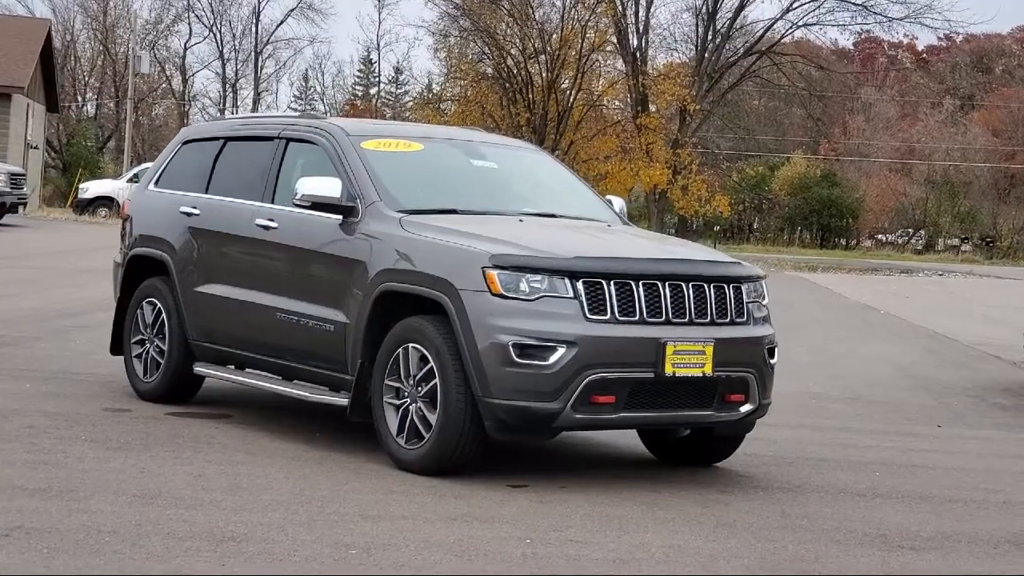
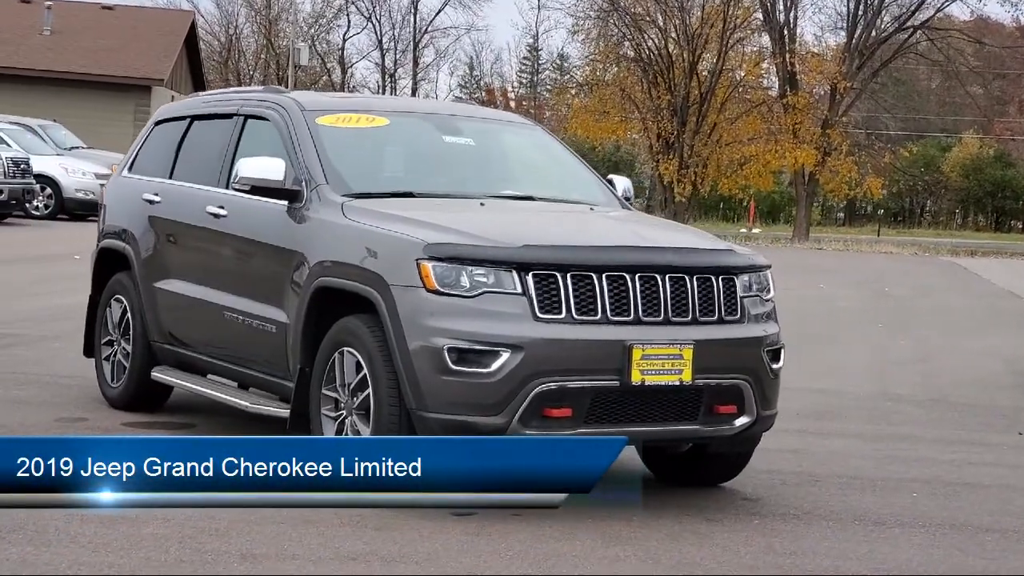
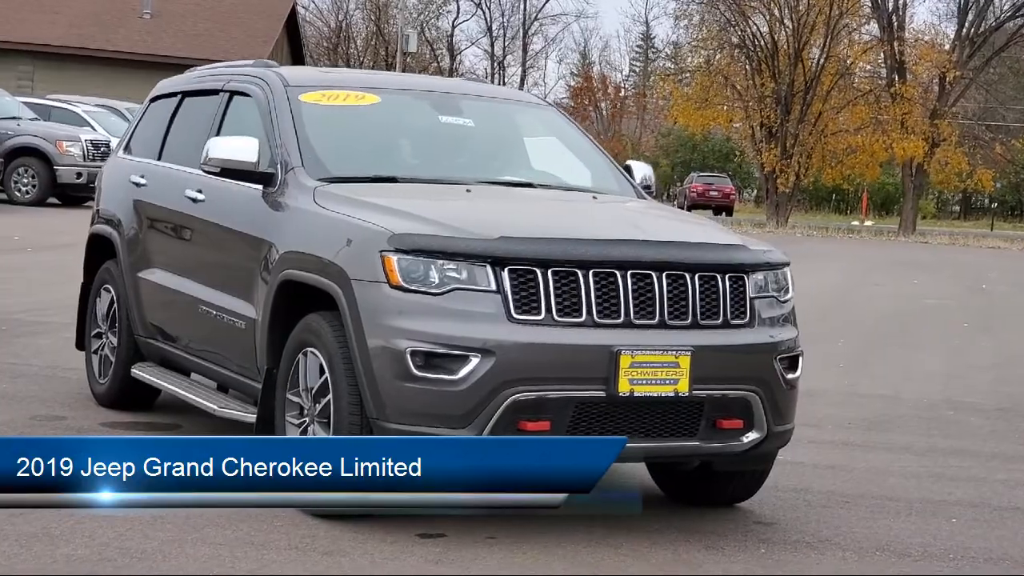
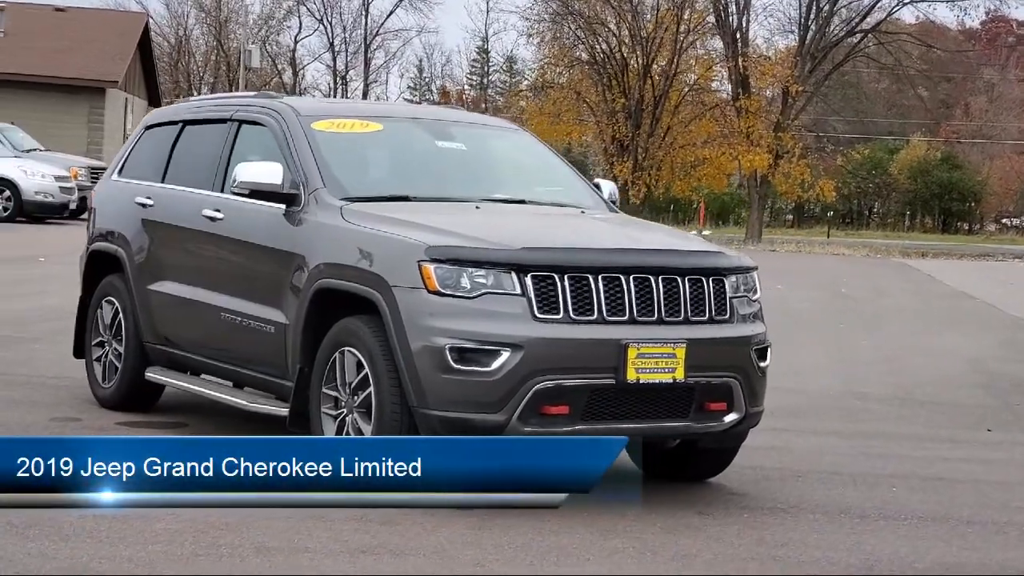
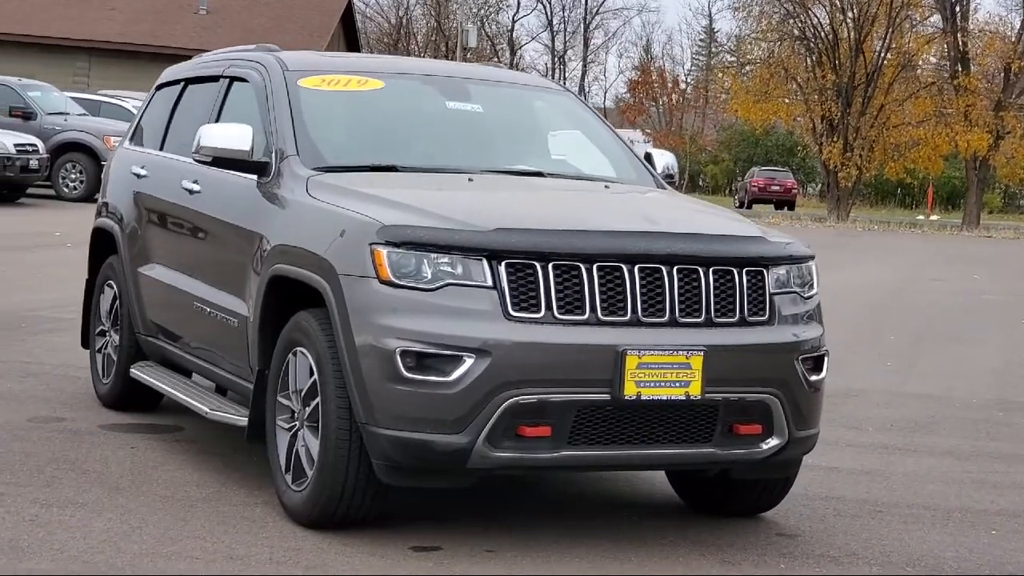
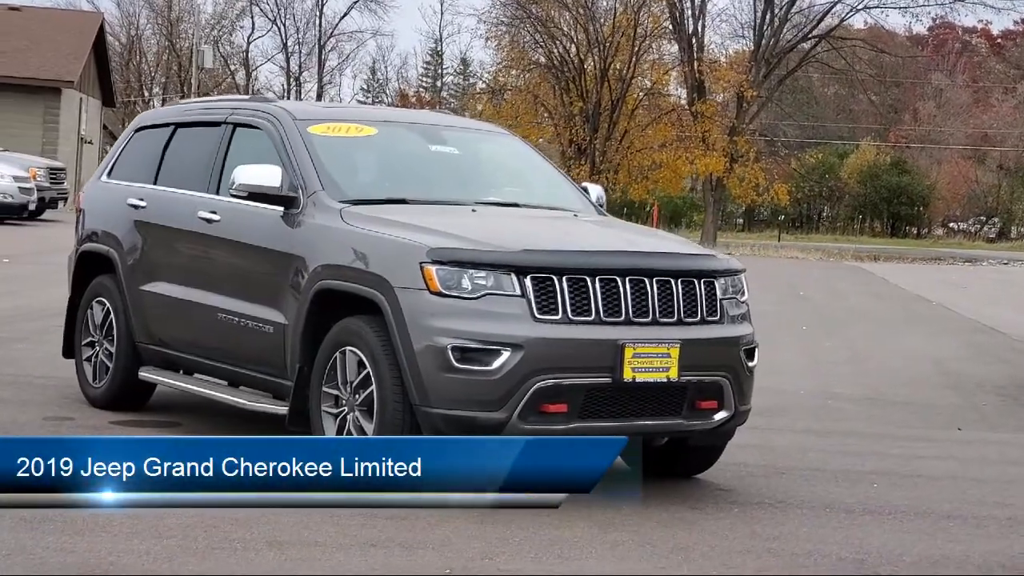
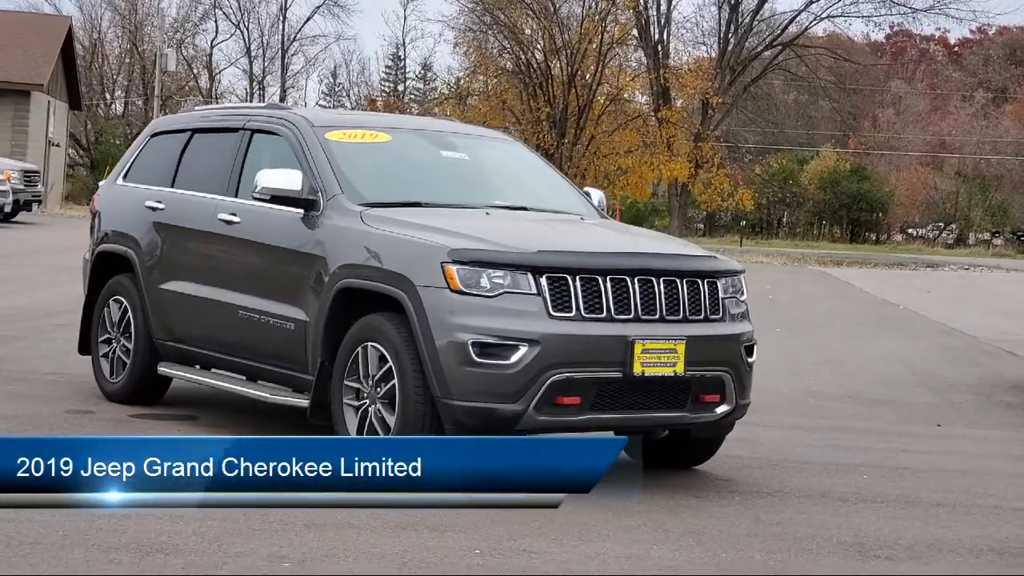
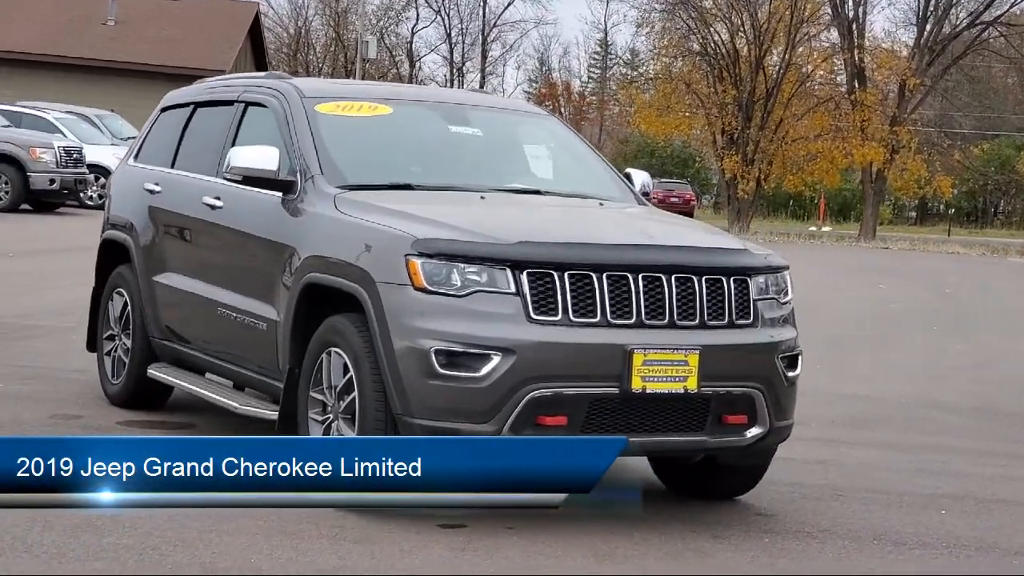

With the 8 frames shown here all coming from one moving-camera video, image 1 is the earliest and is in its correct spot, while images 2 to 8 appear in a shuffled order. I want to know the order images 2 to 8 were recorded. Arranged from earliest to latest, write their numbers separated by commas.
7, 6, 4, 2, 8, 3, 5
